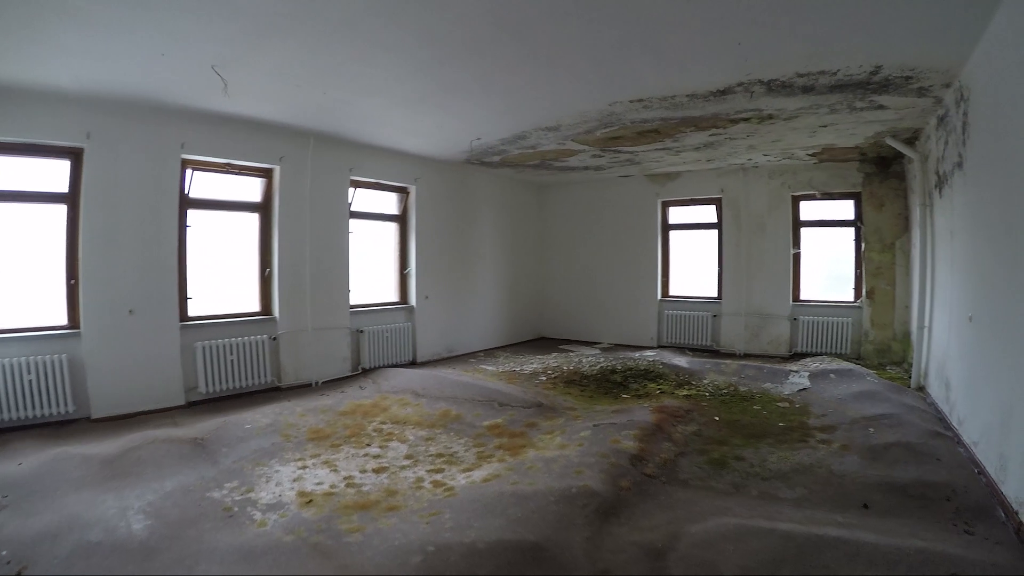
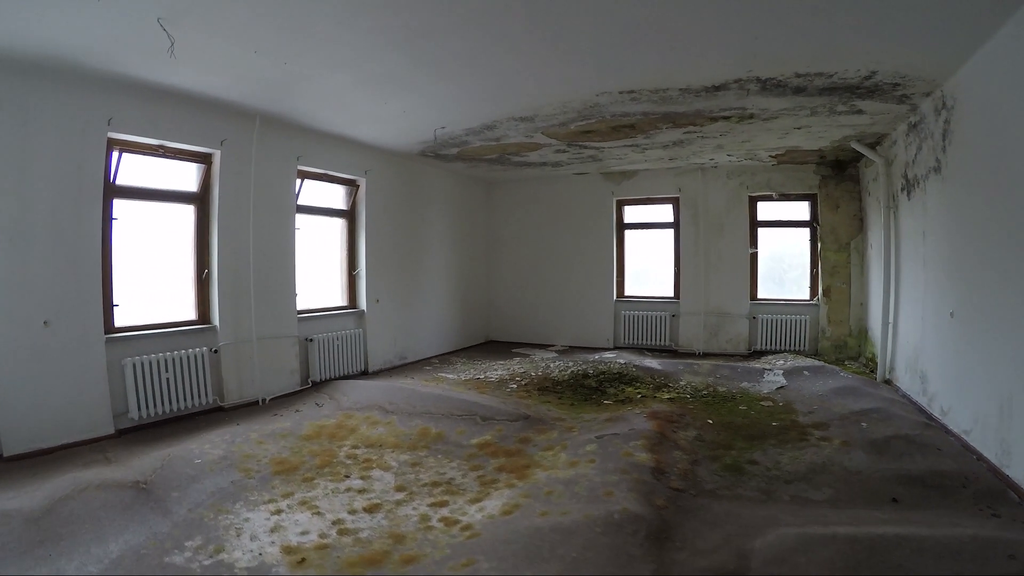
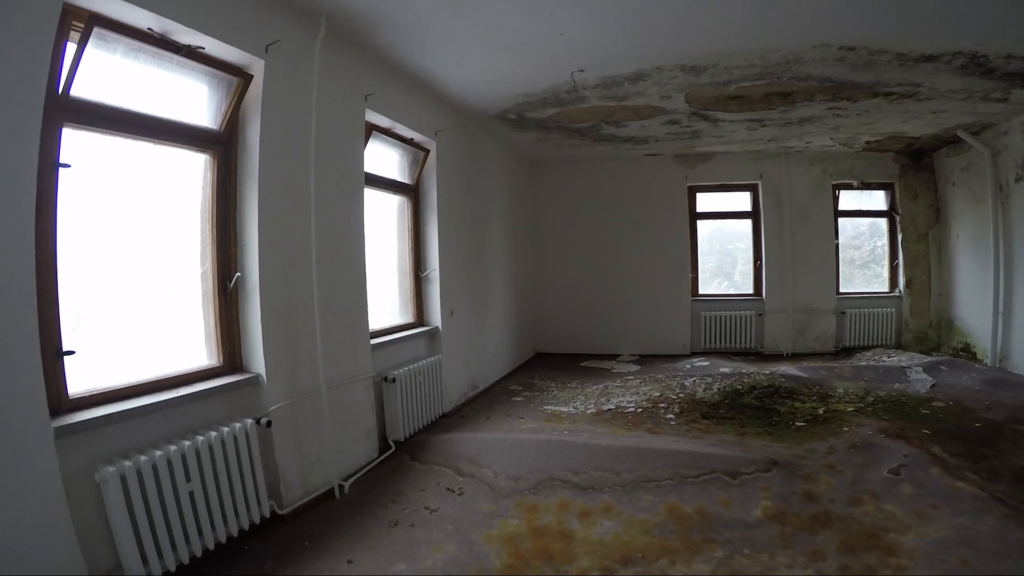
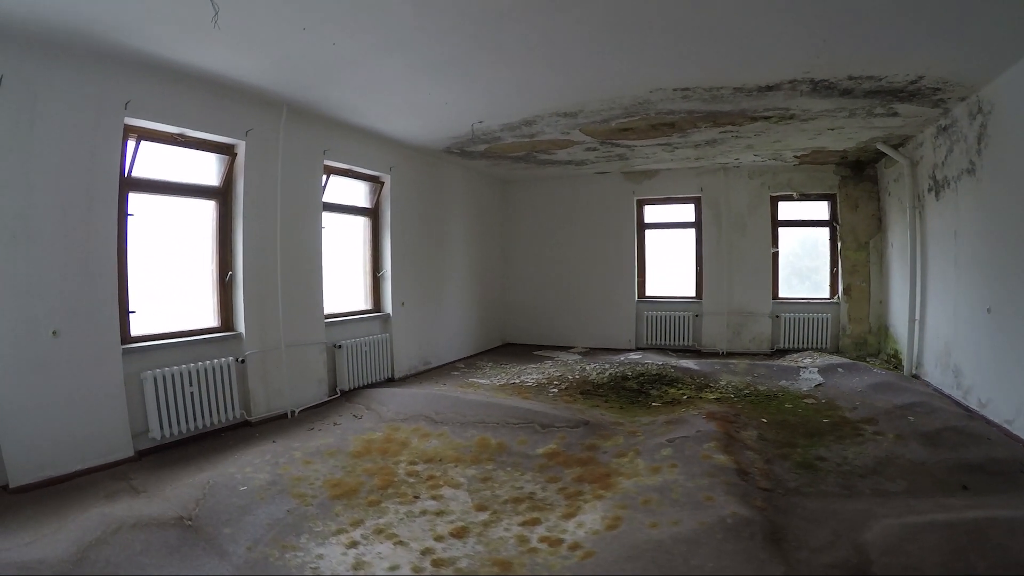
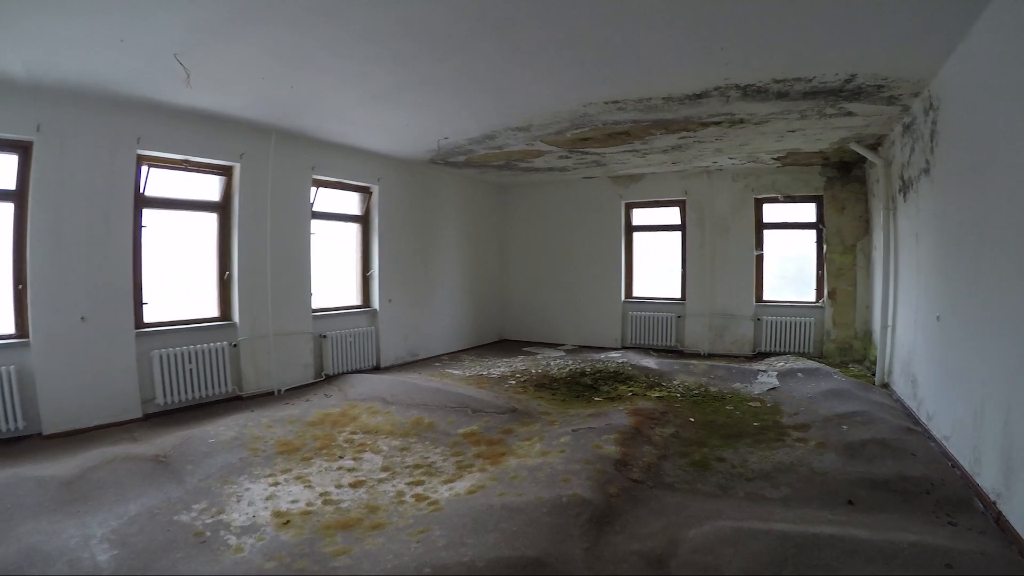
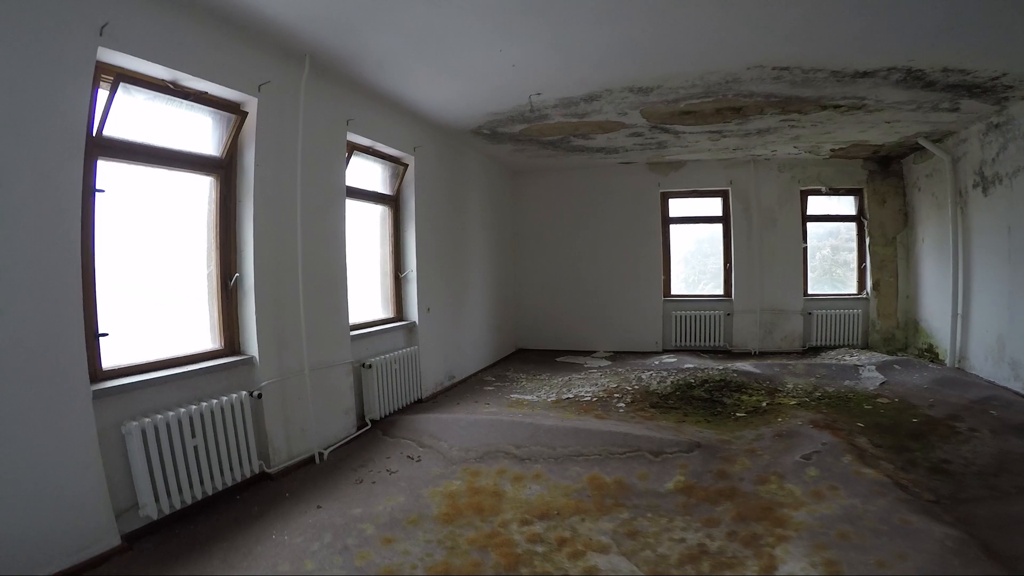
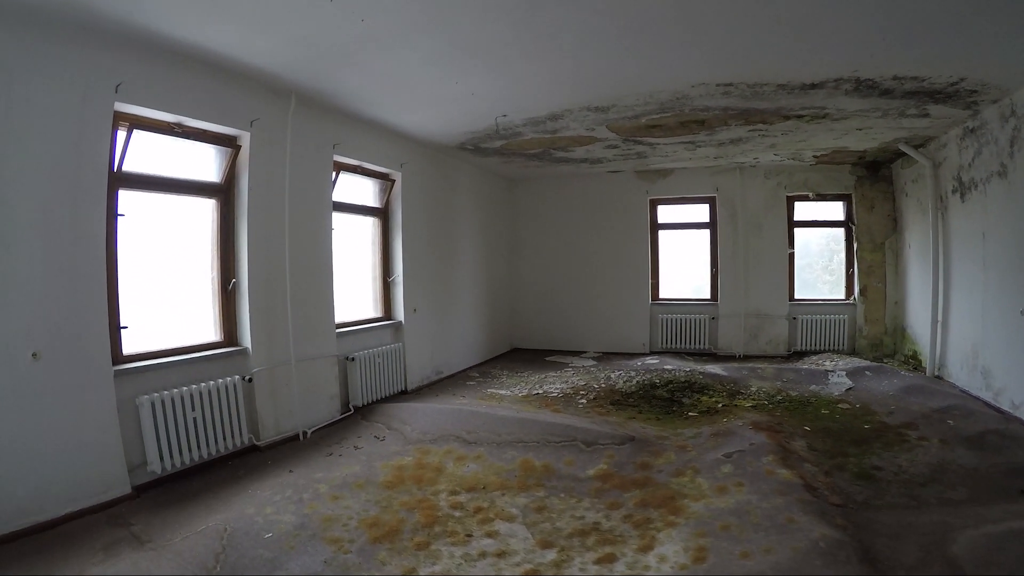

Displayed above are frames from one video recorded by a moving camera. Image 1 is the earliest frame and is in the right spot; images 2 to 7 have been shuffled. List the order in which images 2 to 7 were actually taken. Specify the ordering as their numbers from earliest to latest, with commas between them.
5, 2, 4, 7, 6, 3
